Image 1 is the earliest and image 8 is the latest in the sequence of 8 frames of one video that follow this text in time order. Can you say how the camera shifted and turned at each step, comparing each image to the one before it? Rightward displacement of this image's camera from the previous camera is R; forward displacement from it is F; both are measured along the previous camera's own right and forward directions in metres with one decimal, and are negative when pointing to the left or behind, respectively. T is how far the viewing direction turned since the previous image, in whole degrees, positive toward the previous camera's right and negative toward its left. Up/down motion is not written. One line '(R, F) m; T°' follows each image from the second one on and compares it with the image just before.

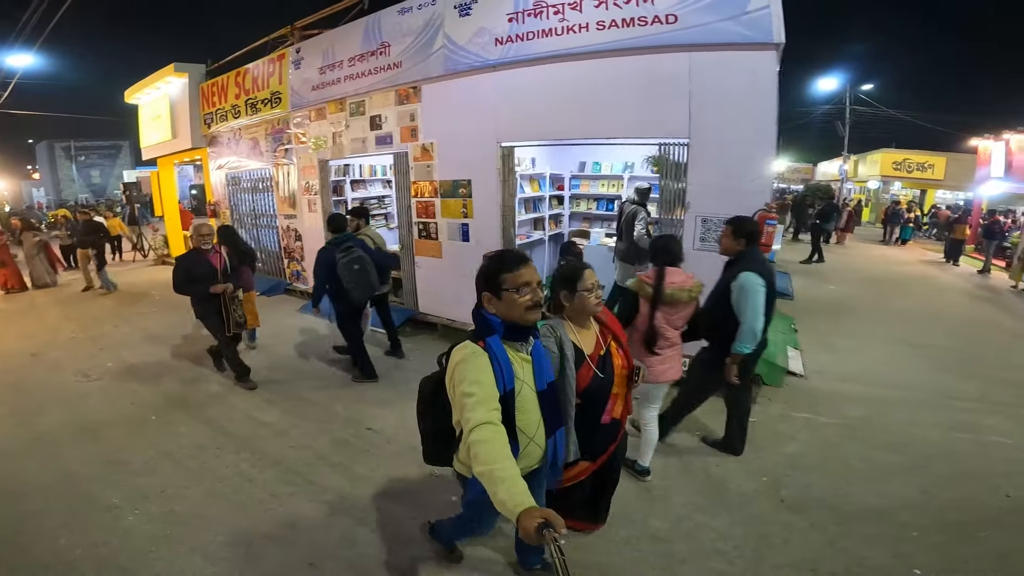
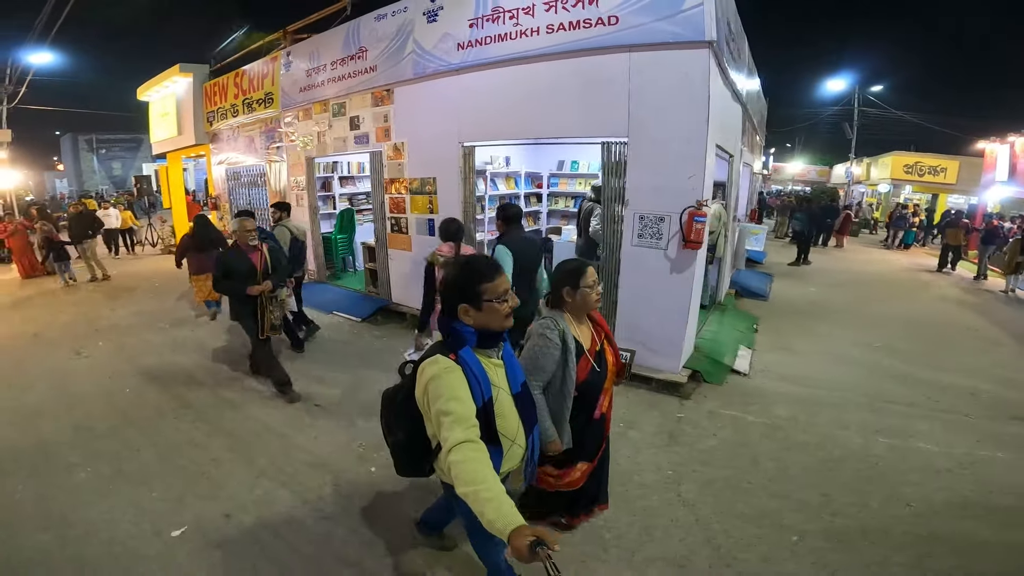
(+0.6, -0.2) m; -2°
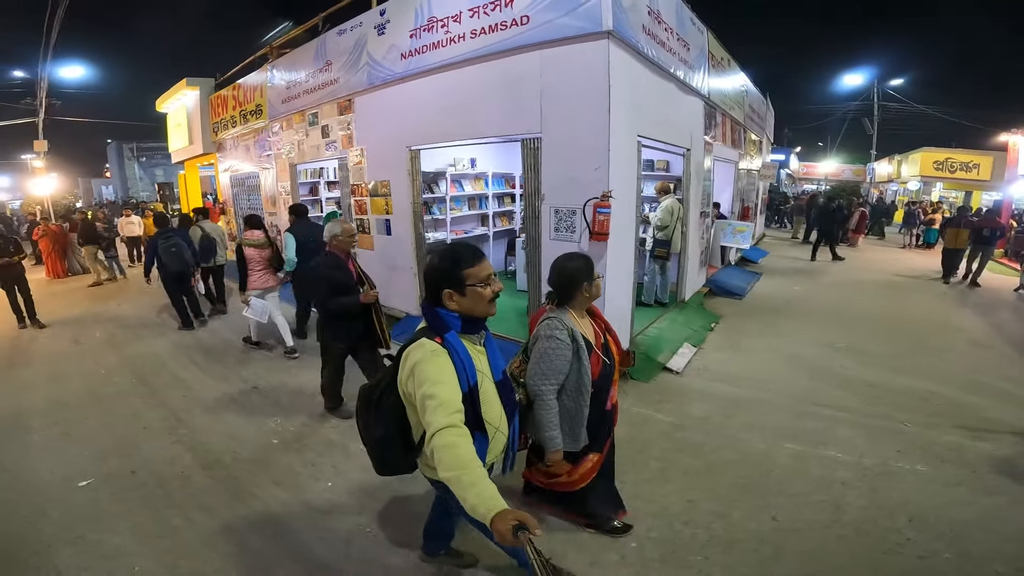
(+1.0, -0.2) m; -4°
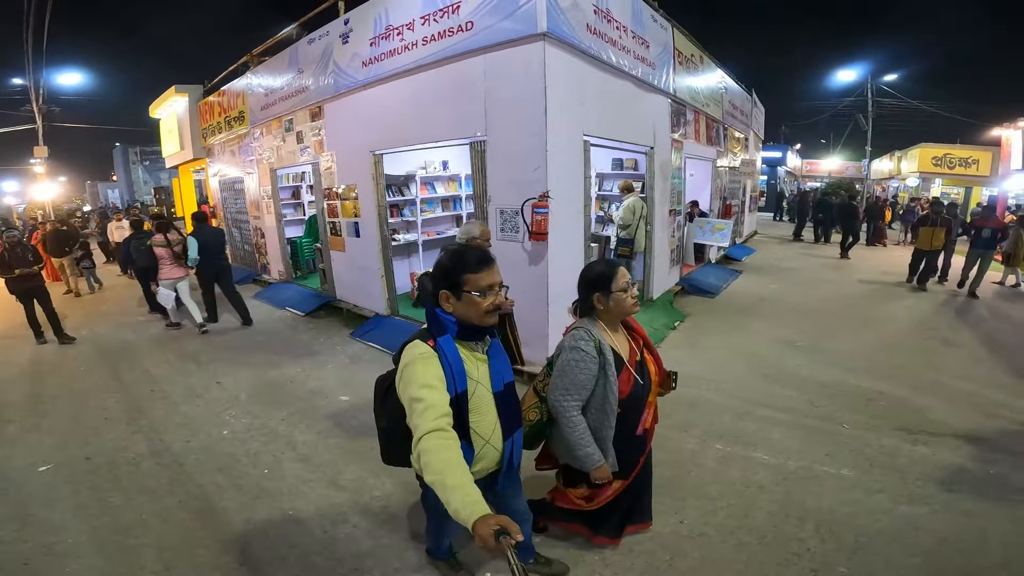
(+0.6, -0.1) m; -1°
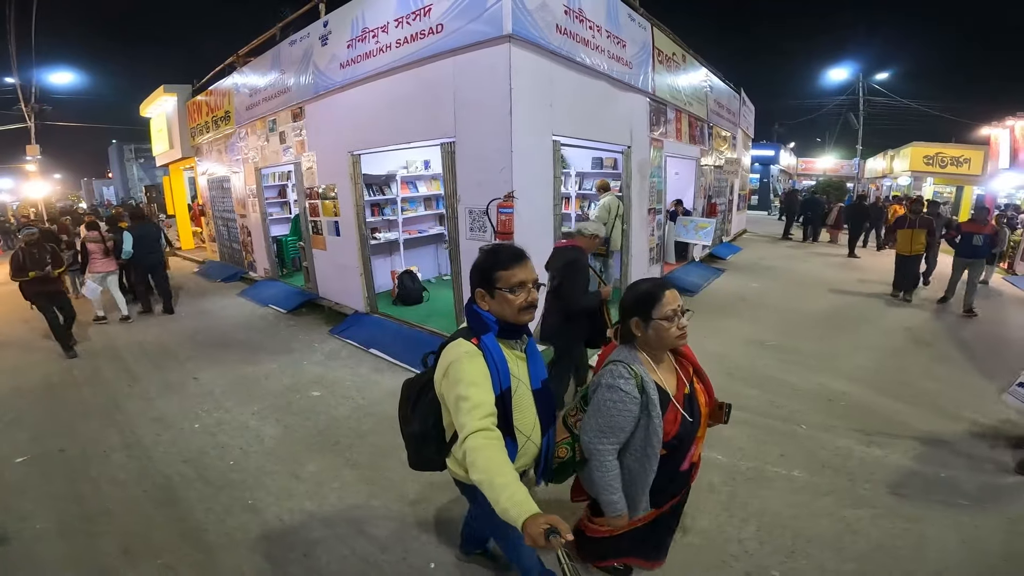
(+0.3, -0.1) m; 0°
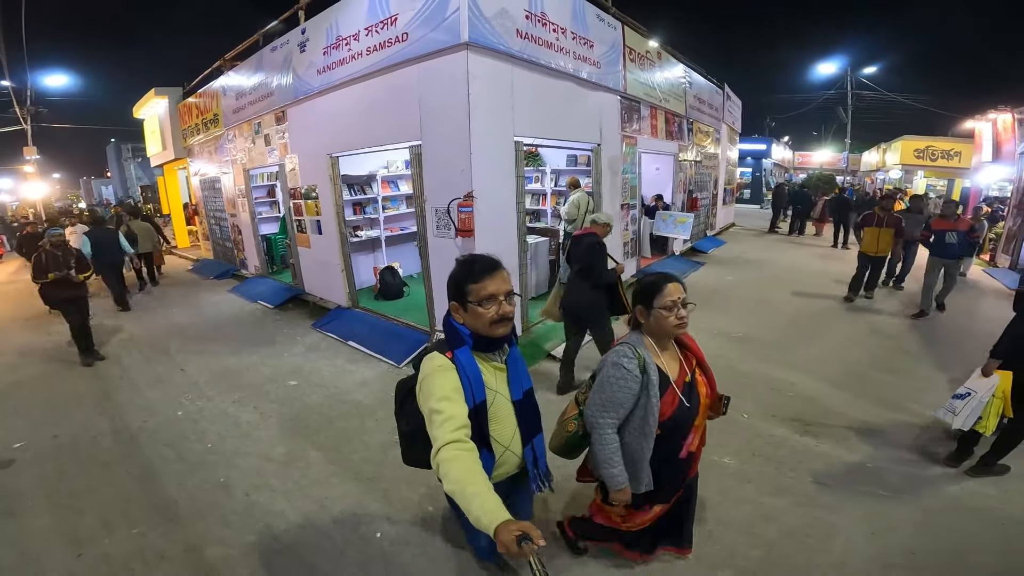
(+0.4, -0.3) m; 0°
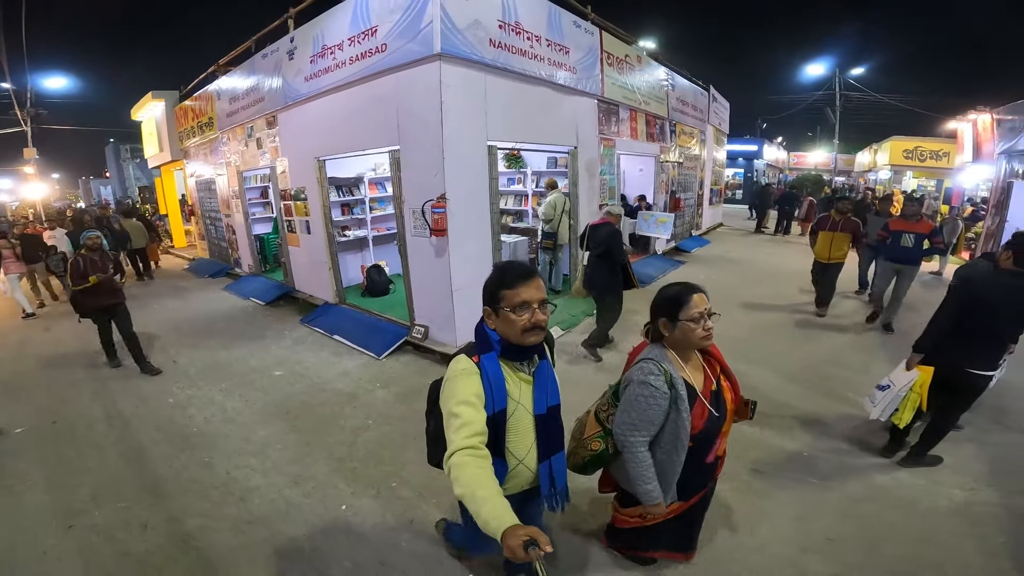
(+0.3, -0.3) m; 0°
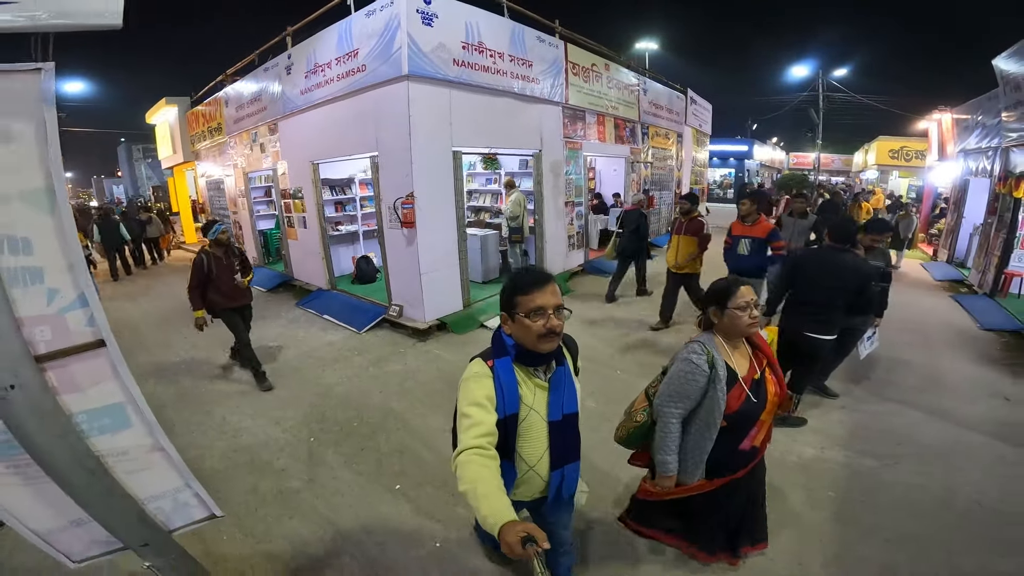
(+0.6, -0.9) m; -1°
